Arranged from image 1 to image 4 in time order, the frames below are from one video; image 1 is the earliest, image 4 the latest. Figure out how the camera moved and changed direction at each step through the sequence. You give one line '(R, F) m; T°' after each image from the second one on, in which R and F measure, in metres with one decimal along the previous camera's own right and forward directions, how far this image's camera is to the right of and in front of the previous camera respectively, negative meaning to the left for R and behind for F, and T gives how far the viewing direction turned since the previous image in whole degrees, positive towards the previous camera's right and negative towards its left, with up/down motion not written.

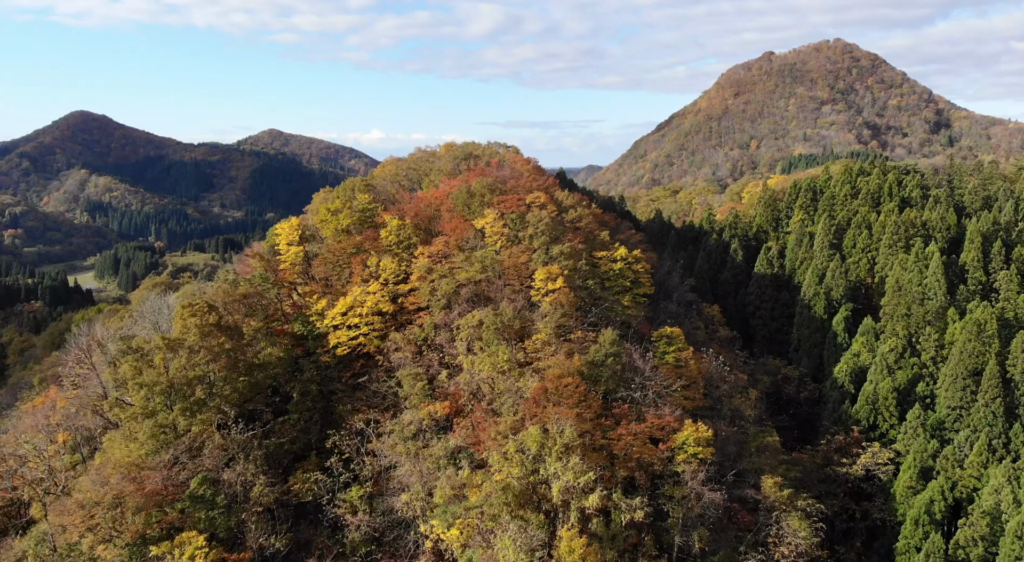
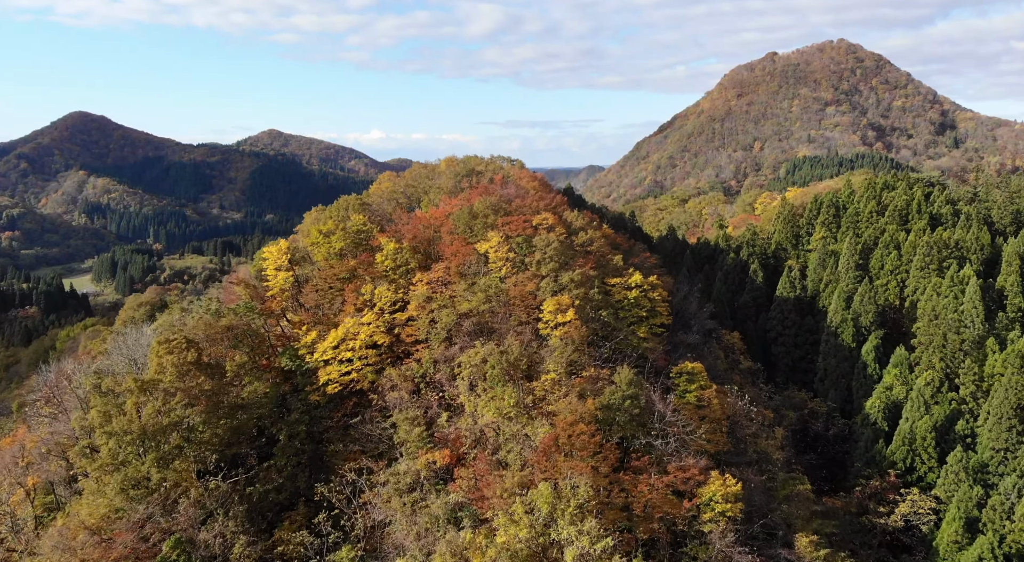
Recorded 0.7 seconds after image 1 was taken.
(-0.4, +4.6) m; 0°
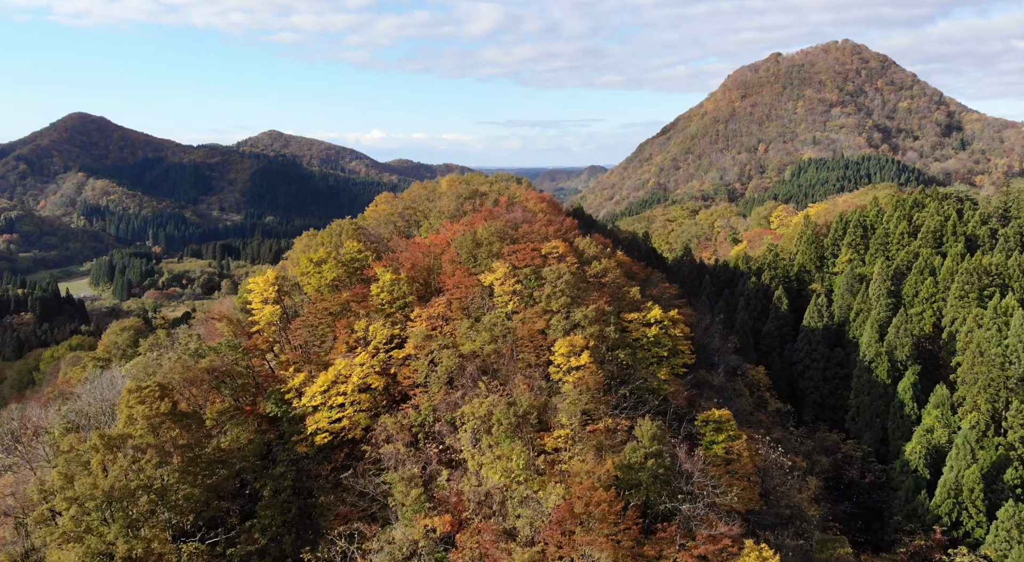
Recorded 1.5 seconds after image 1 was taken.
(-0.4, +4.8) m; 0°
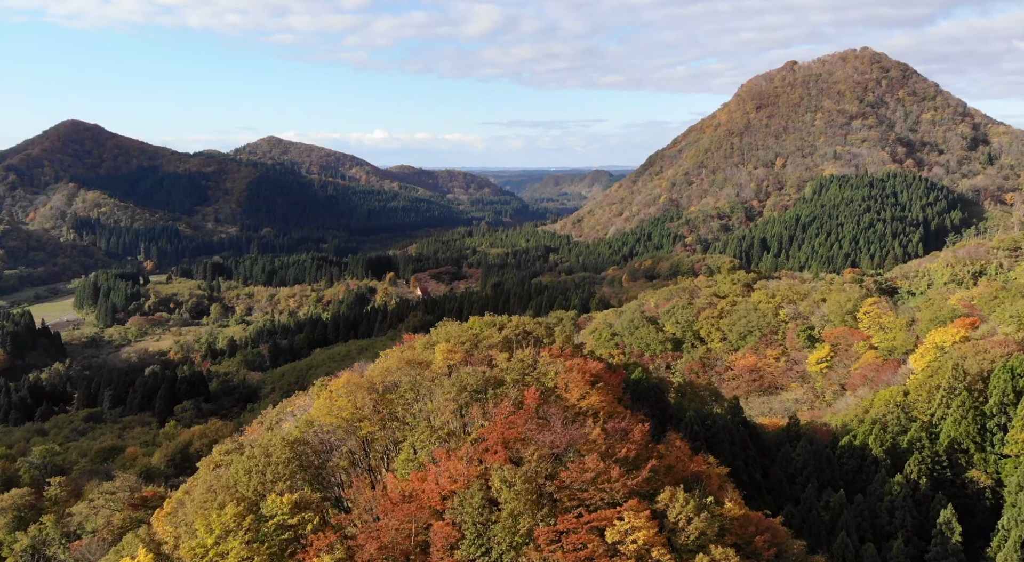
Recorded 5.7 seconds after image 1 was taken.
(-1.7, +22.3) m; 0°
